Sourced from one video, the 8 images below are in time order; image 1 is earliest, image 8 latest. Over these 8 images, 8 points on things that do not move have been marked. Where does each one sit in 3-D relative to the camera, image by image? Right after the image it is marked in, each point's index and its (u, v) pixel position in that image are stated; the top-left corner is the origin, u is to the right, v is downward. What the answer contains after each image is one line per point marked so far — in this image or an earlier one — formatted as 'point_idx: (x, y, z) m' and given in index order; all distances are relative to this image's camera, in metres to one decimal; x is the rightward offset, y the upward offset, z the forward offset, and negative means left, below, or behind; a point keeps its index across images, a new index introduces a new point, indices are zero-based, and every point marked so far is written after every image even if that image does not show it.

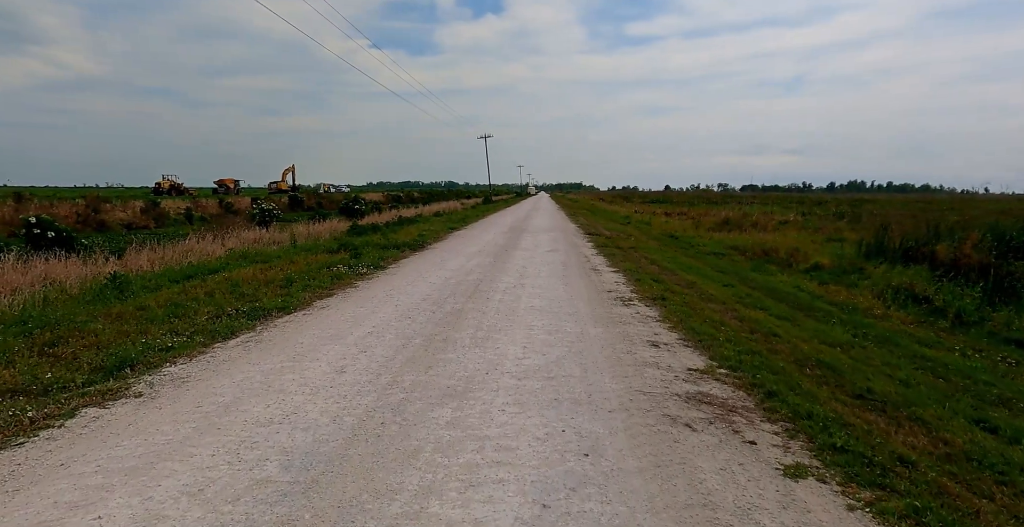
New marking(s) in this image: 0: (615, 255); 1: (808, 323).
0: (+2.9, +0.3, +14.9) m
1: (+4.9, -1.0, +8.6) m
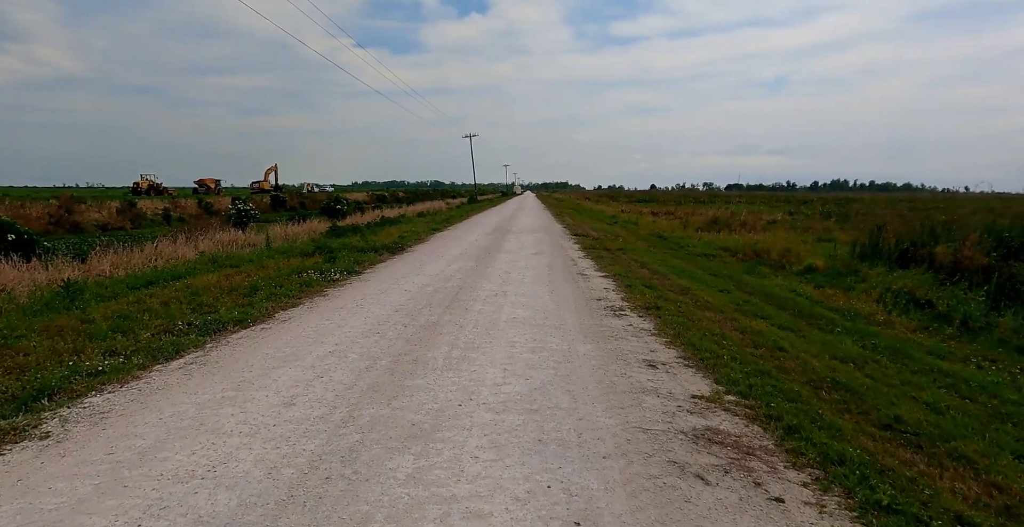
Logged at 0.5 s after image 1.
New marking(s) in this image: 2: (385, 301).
0: (+2.5, +0.2, +14.3) m
1: (+4.6, -1.1, +8.0) m
2: (-2.0, -0.6, +8.1) m
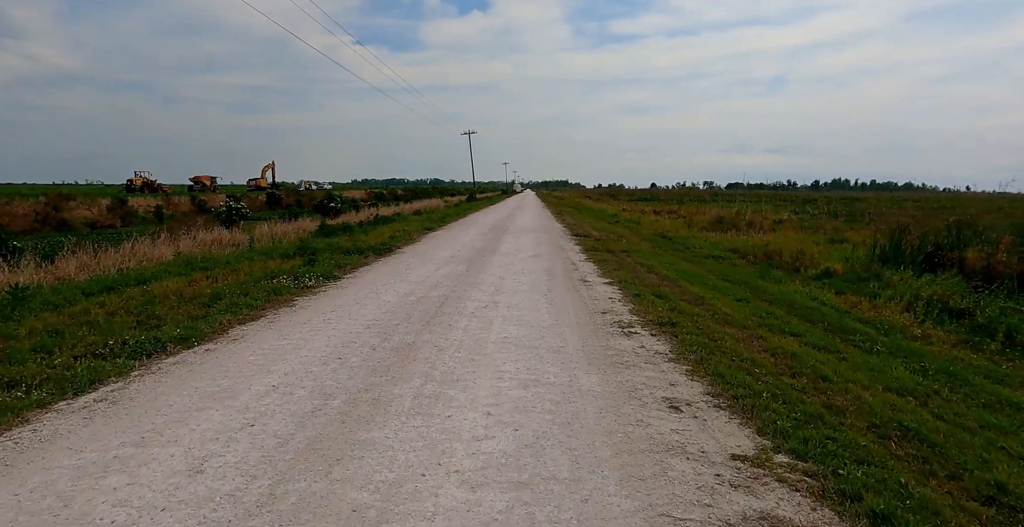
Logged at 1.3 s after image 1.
0: (+2.4, +0.1, +13.2) m
1: (+4.5, -1.2, +6.9) m
2: (-2.1, -0.7, +7.0) m
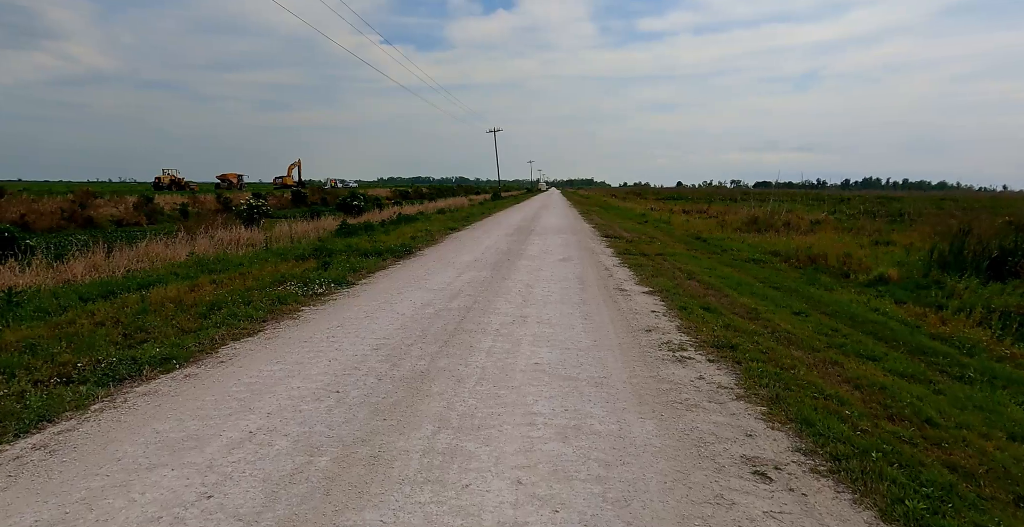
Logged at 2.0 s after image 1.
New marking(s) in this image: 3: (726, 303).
0: (+3.0, 0.0, +12.1) m
1: (+4.8, -1.4, +5.8) m
2: (-1.7, -0.8, +6.2) m
3: (+3.6, -0.7, +8.8) m
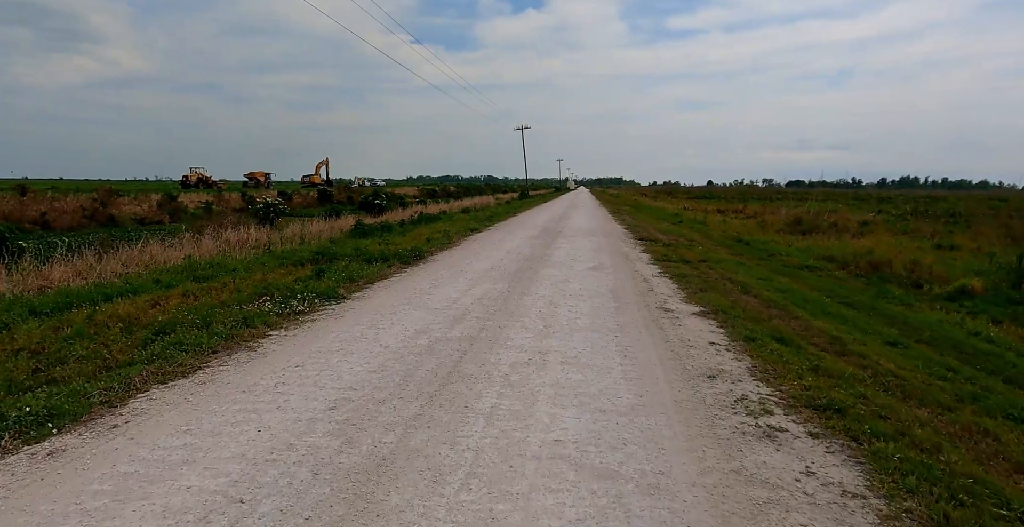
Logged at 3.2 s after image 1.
0: (+3.4, -0.2, +10.3) m
1: (+4.9, -1.6, +3.9) m
2: (-1.6, -1.0, +4.6) m
3: (+3.9, -0.9, +7.0) m
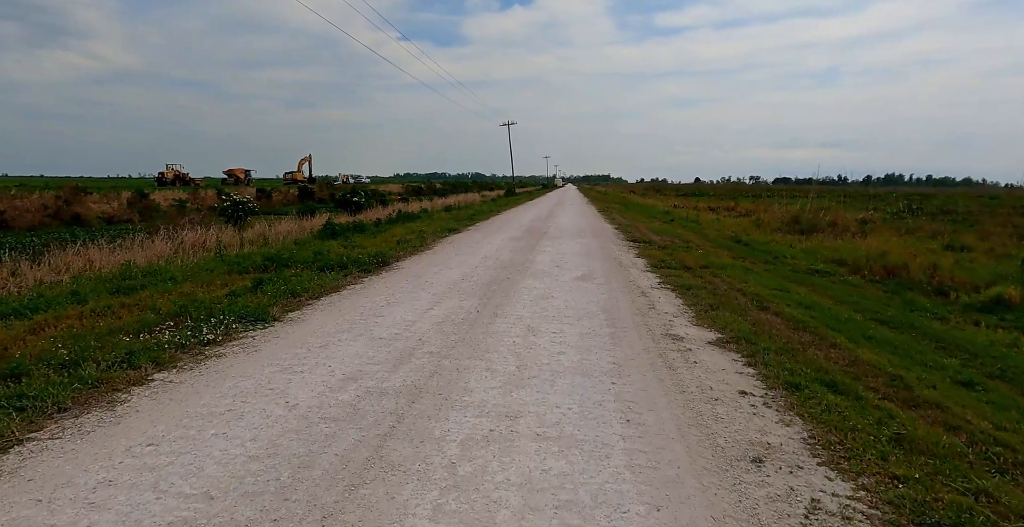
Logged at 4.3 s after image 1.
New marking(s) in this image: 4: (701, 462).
0: (+3.0, -0.4, +8.8) m
1: (+4.6, -1.8, +2.4) m
2: (-1.9, -1.2, +3.0) m
3: (+3.5, -1.0, +5.5) m
4: (+1.2, -1.2, +3.2) m
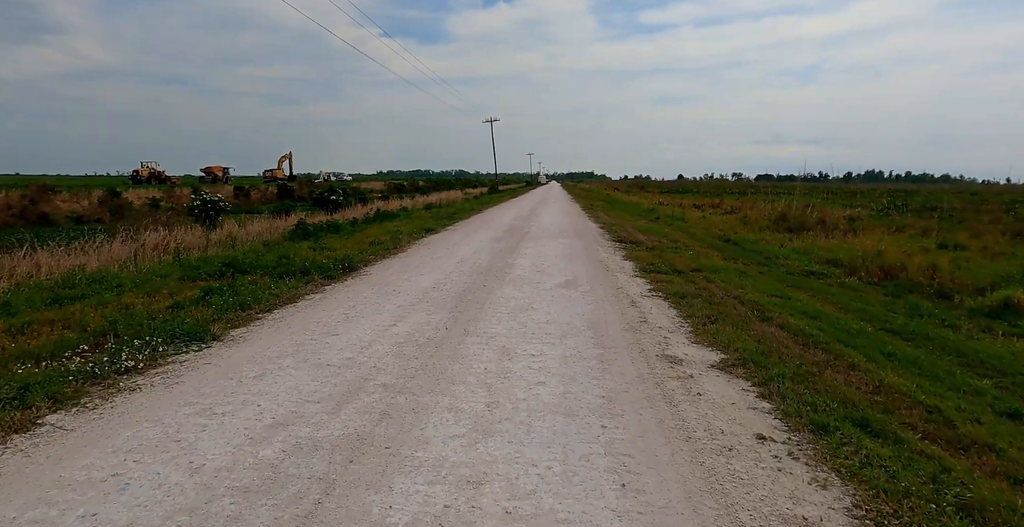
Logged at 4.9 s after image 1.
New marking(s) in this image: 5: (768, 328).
0: (+2.6, -0.5, +8.0) m
1: (+4.5, -1.9, +1.7) m
2: (-2.1, -1.3, +2.1) m
3: (+3.3, -1.1, +4.8) m
4: (+1.0, -1.3, +2.4) m
5: (+3.2, -0.8, +6.4) m
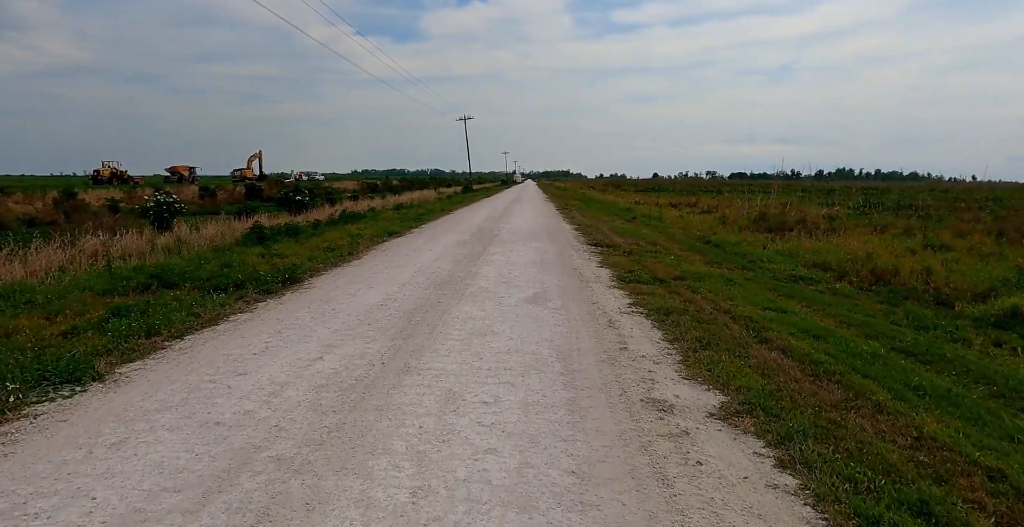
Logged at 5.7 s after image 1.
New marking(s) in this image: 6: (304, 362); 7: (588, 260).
0: (+2.1, -0.6, +7.1) m
1: (+4.2, -2.0, +0.8) m
2: (-2.4, -1.5, +1.0) m
3: (+2.9, -1.3, +3.8) m
4: (+0.7, -1.5, +1.4) m
5: (+2.7, -1.0, +5.5) m
6: (-1.9, -0.9, +4.8) m
7: (+1.6, +0.1, +10.9) m
